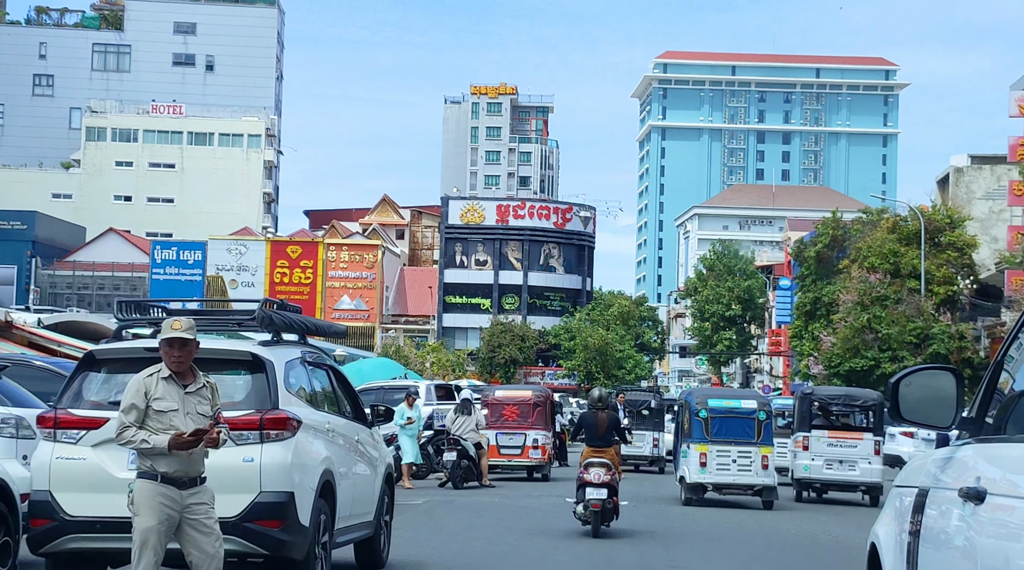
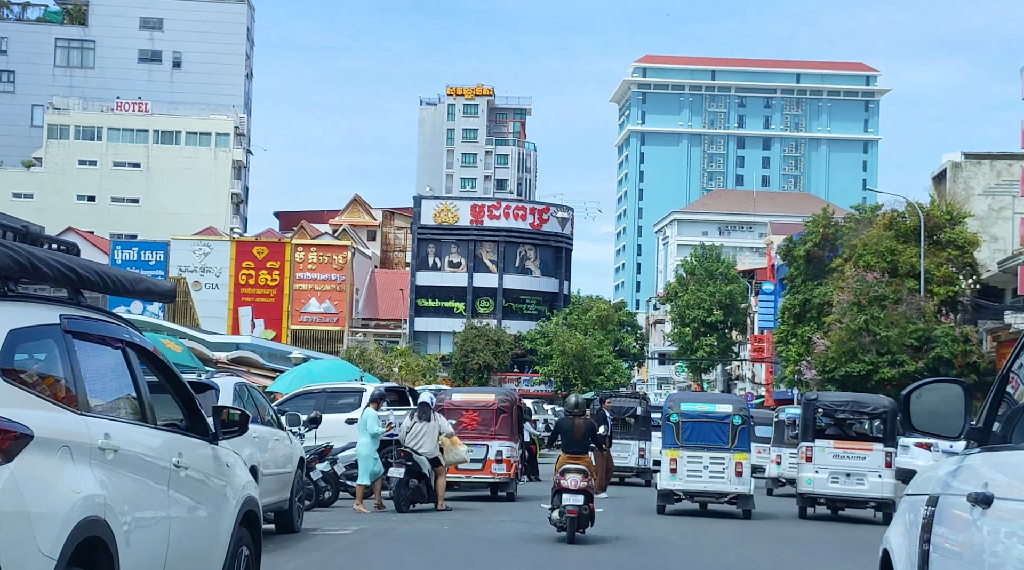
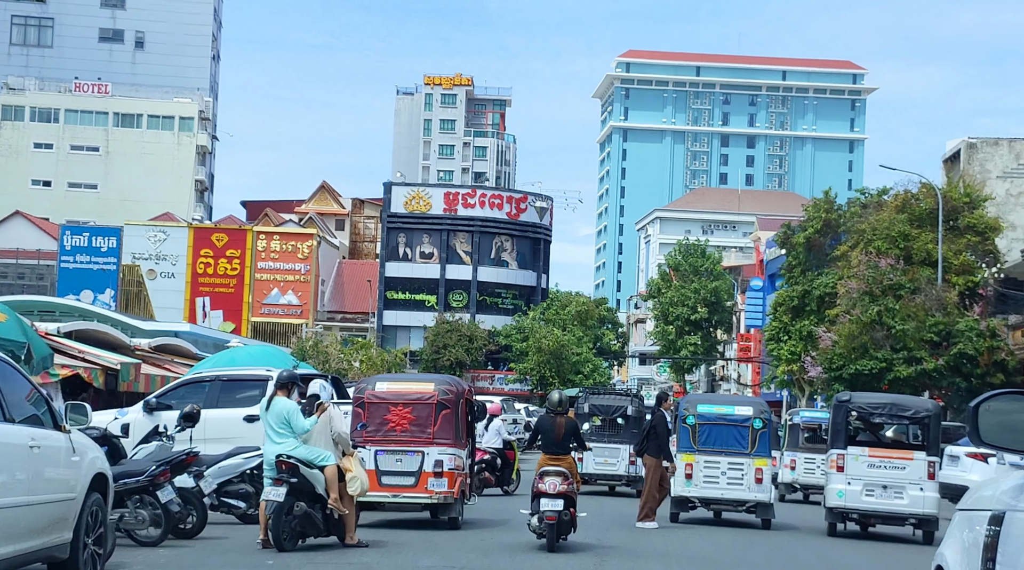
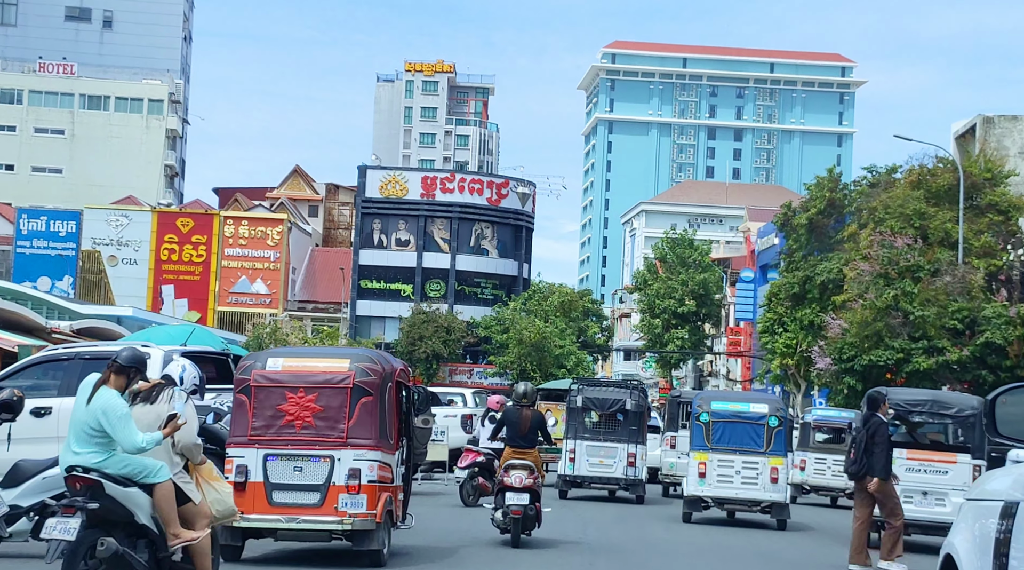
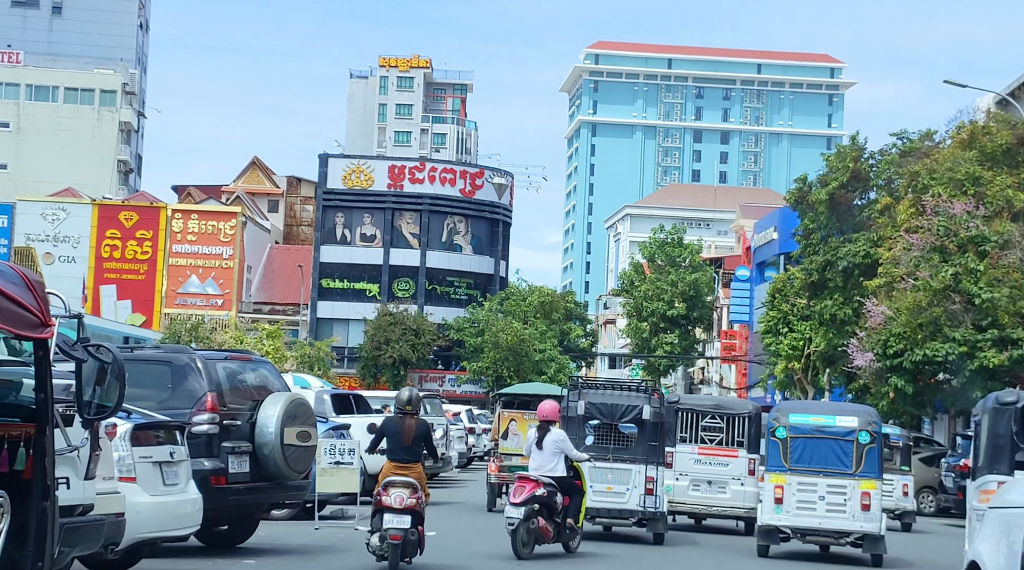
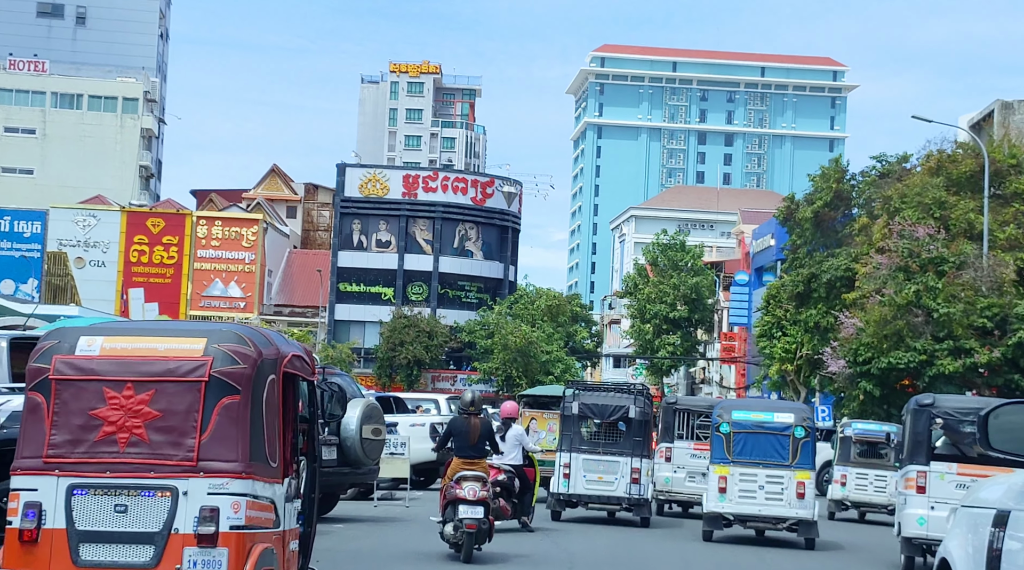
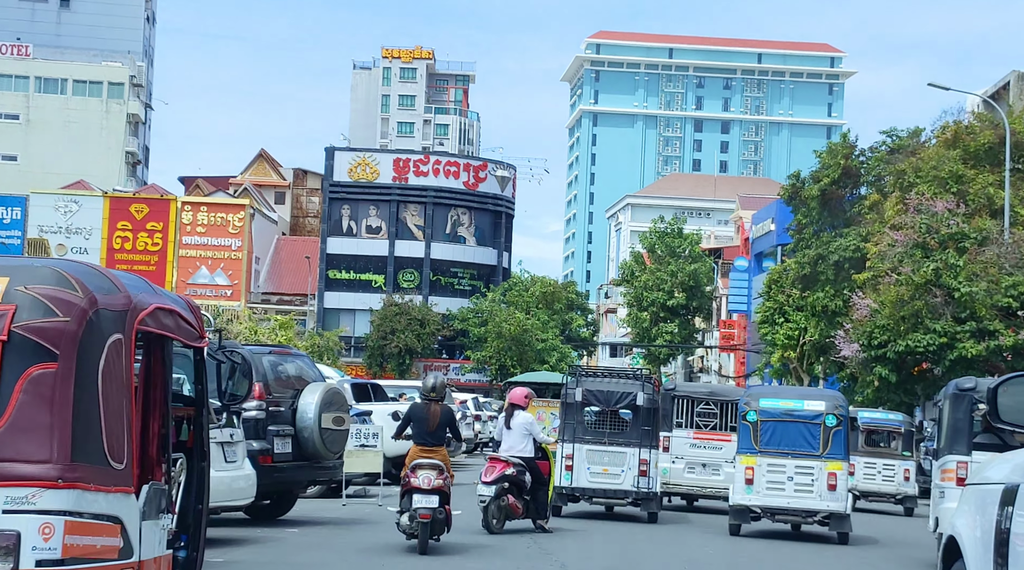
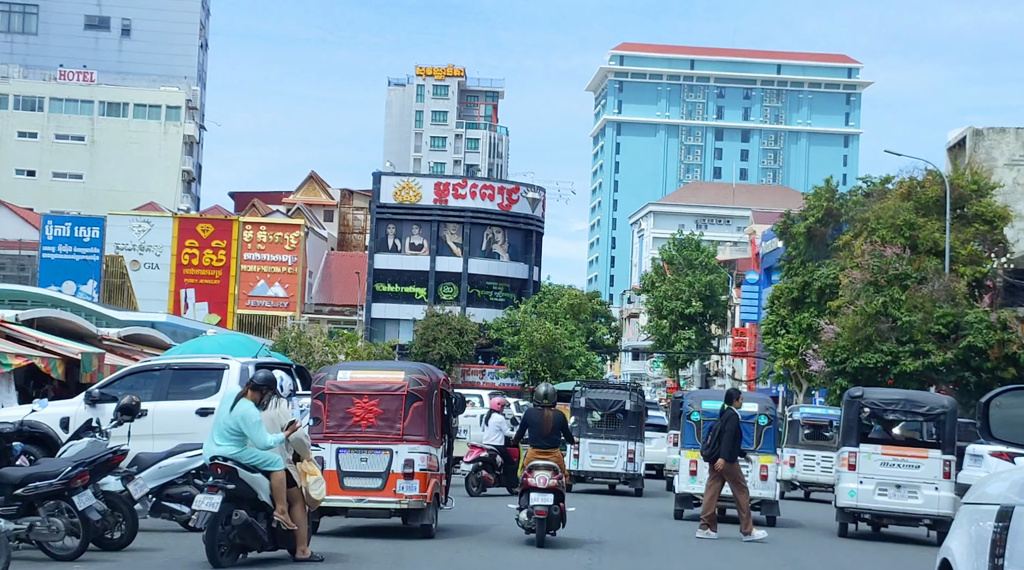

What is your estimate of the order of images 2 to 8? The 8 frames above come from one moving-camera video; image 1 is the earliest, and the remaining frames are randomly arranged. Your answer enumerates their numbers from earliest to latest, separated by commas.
2, 3, 8, 4, 6, 7, 5
